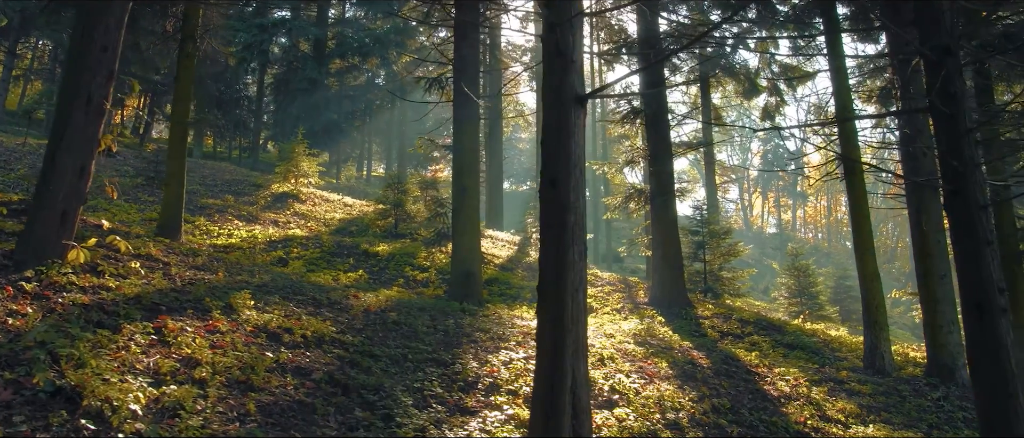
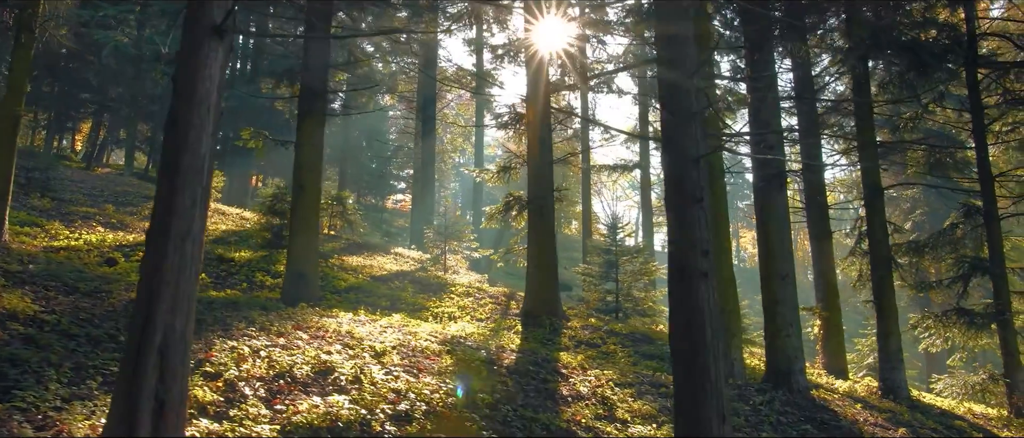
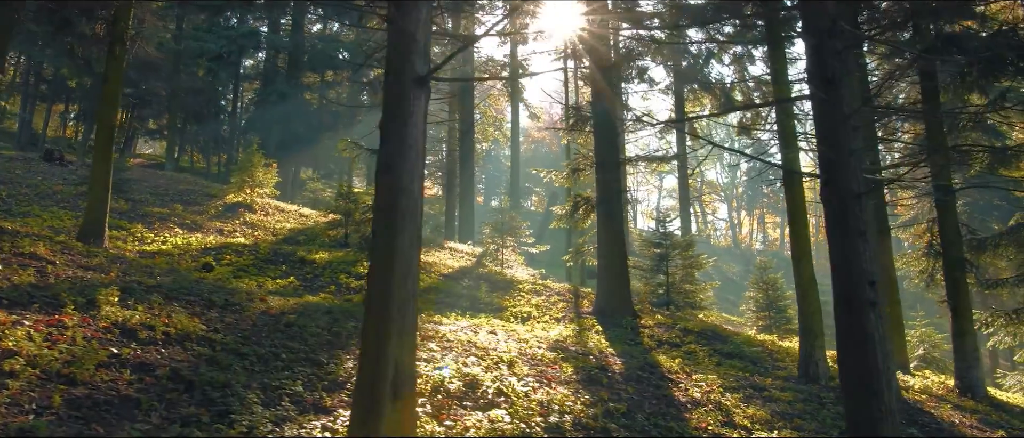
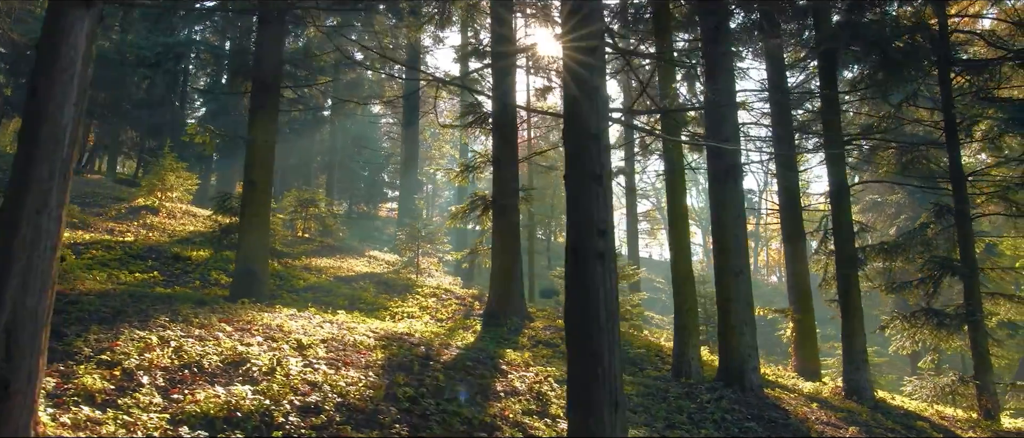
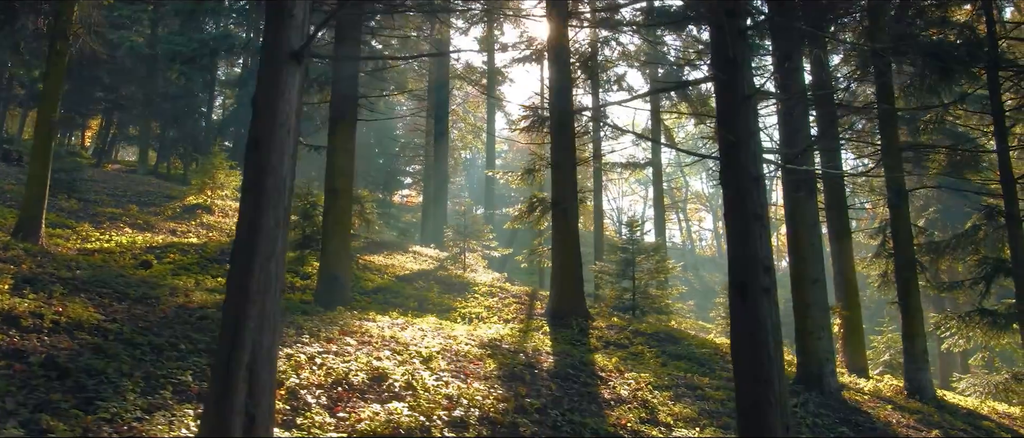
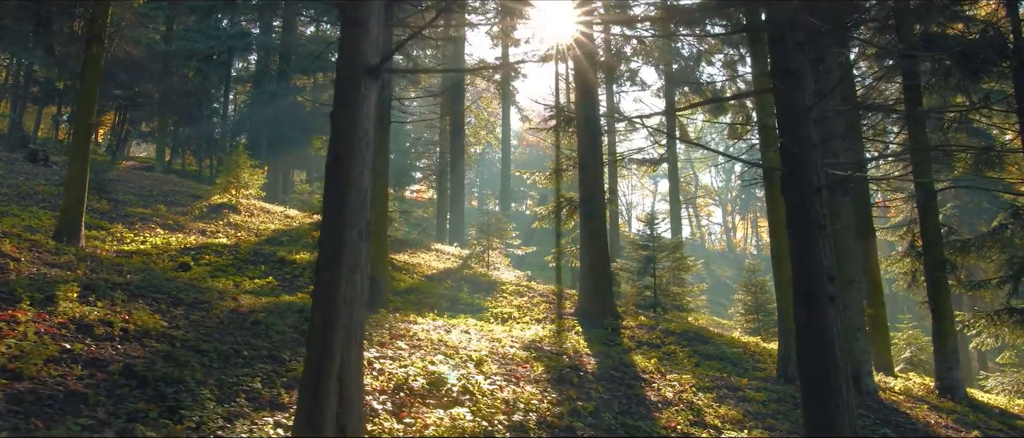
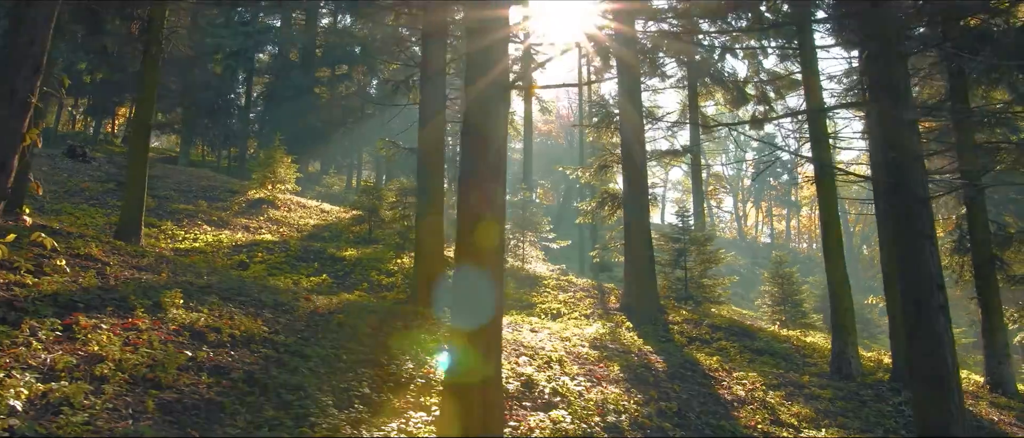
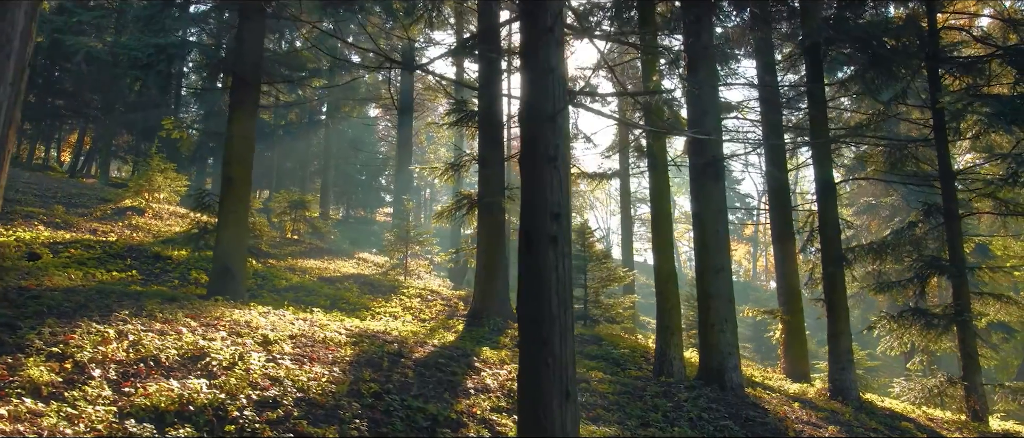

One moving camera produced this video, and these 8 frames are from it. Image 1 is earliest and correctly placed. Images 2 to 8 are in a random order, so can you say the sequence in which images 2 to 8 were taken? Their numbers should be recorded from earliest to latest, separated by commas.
7, 3, 6, 5, 2, 4, 8
